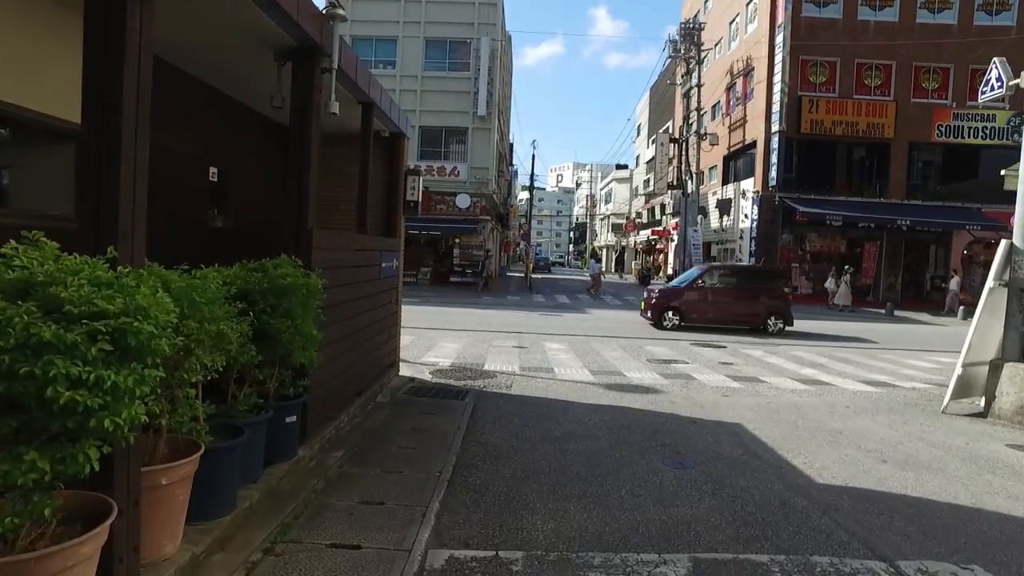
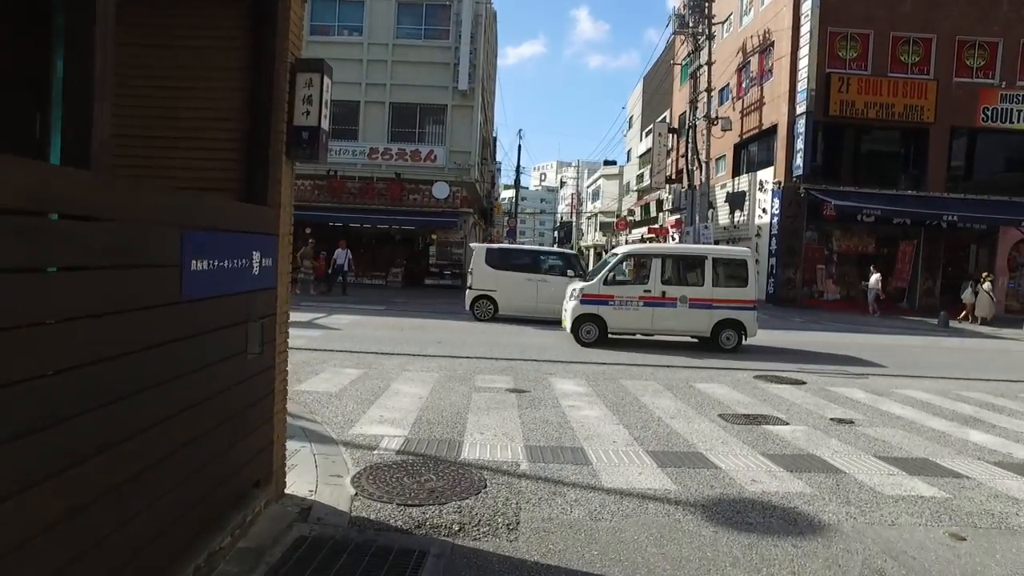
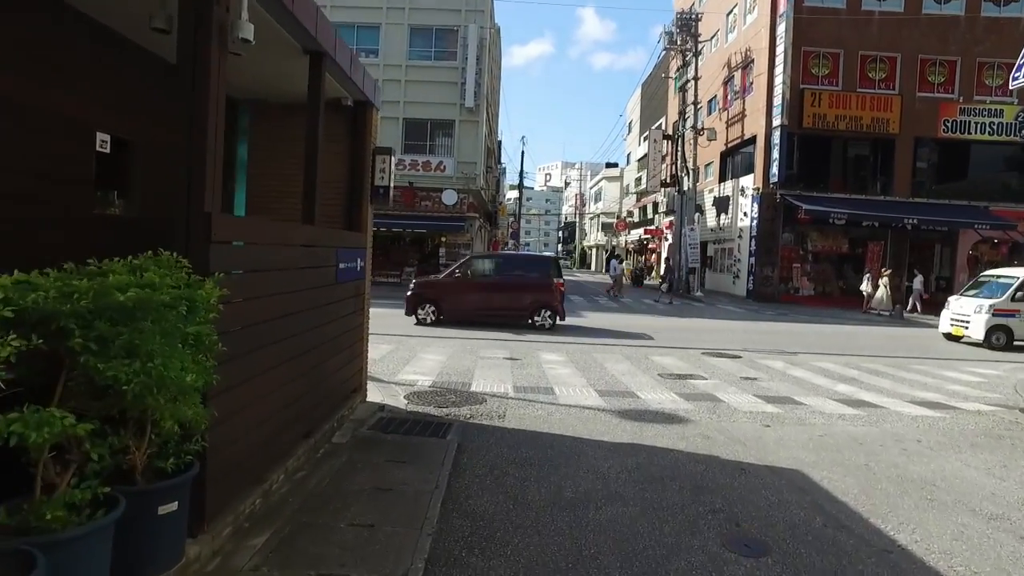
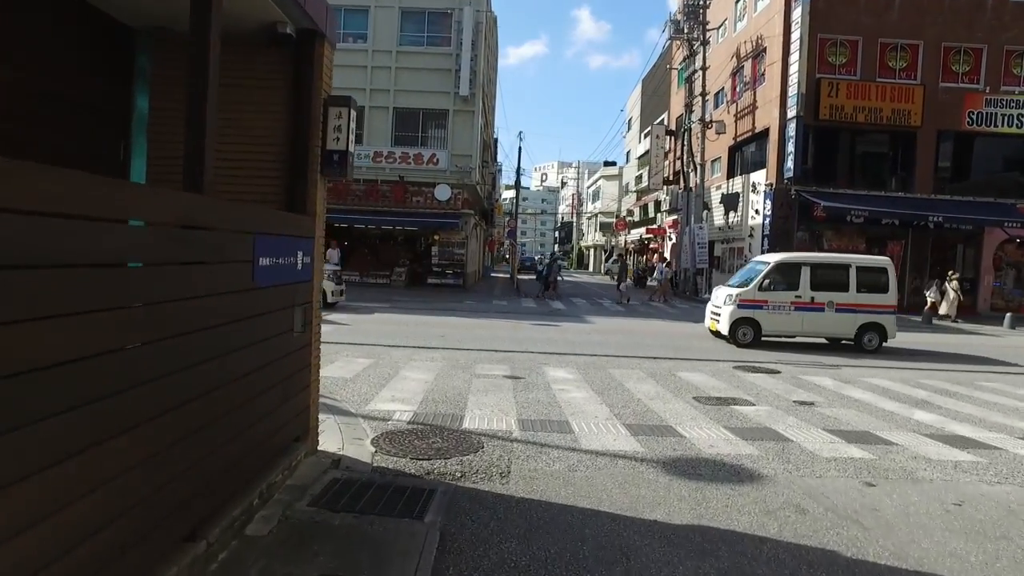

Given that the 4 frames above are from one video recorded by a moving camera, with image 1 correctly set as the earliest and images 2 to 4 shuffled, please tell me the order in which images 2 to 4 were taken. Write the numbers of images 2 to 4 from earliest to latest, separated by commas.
3, 4, 2
